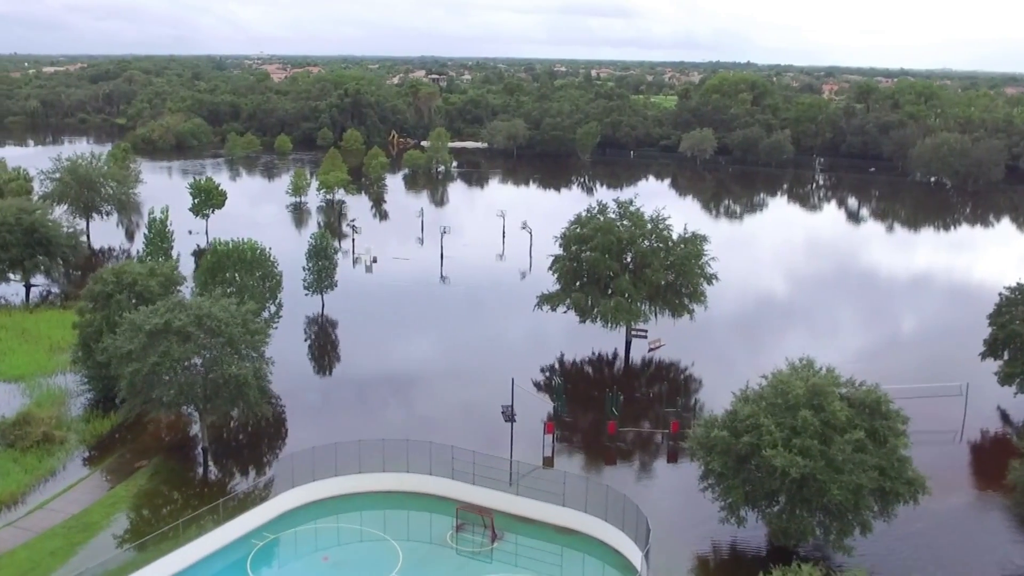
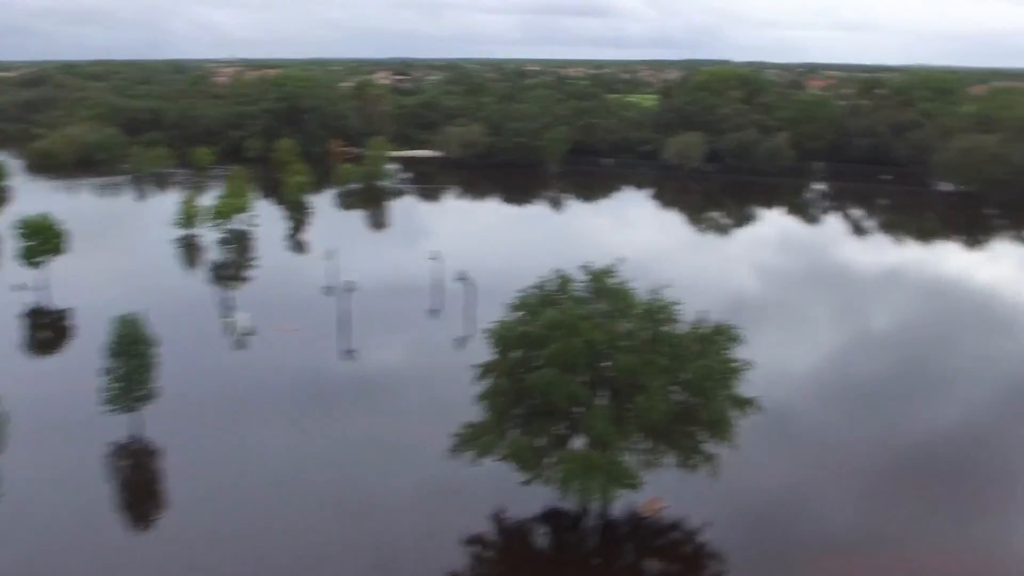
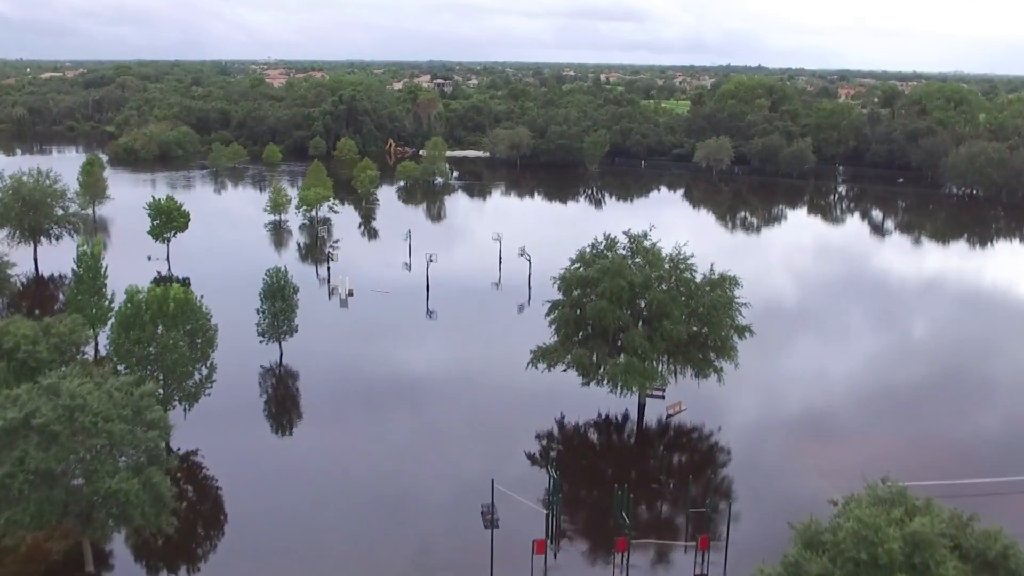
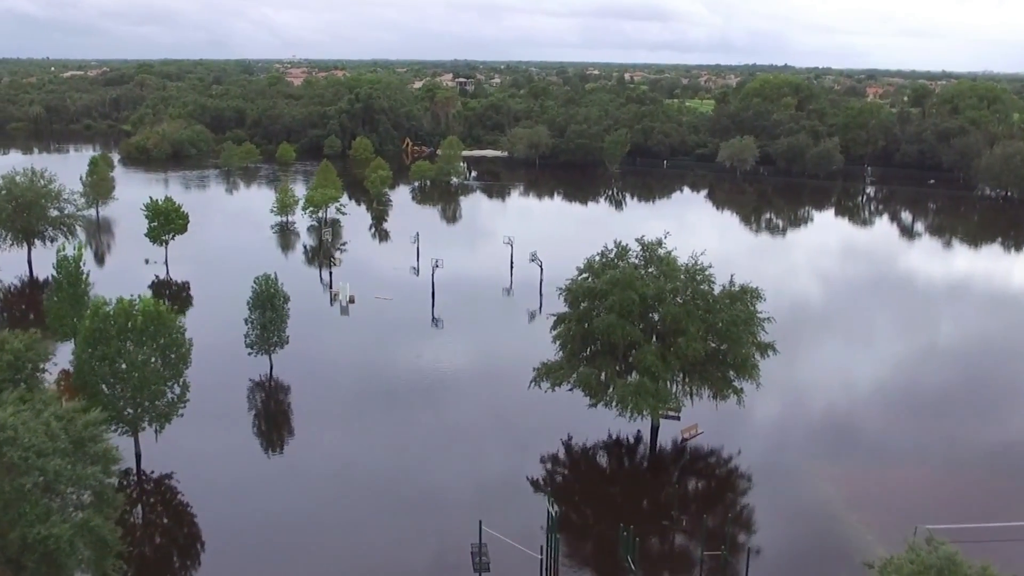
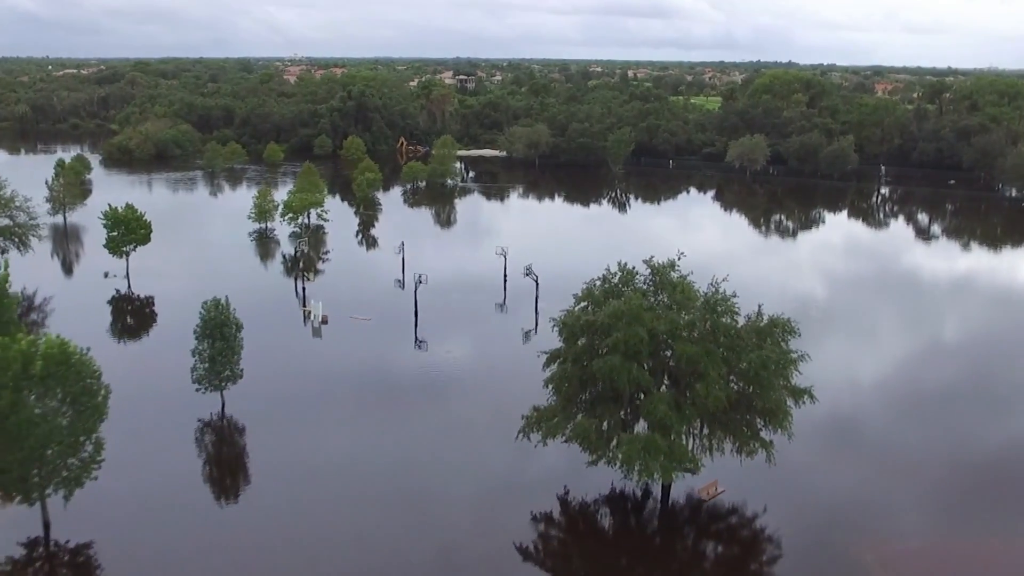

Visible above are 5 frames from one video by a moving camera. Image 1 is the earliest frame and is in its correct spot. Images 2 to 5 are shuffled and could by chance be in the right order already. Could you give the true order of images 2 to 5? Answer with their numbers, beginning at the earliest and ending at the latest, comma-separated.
3, 4, 5, 2
